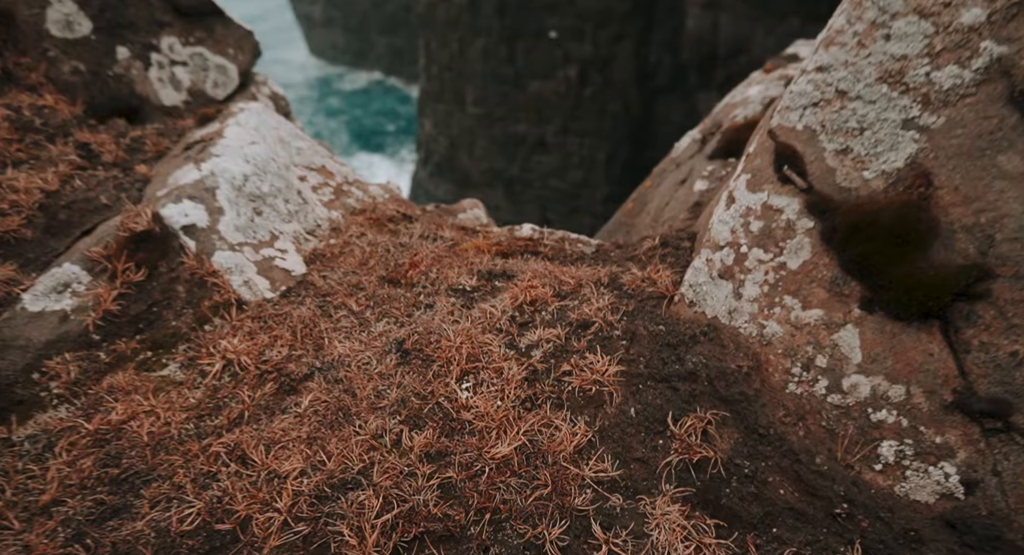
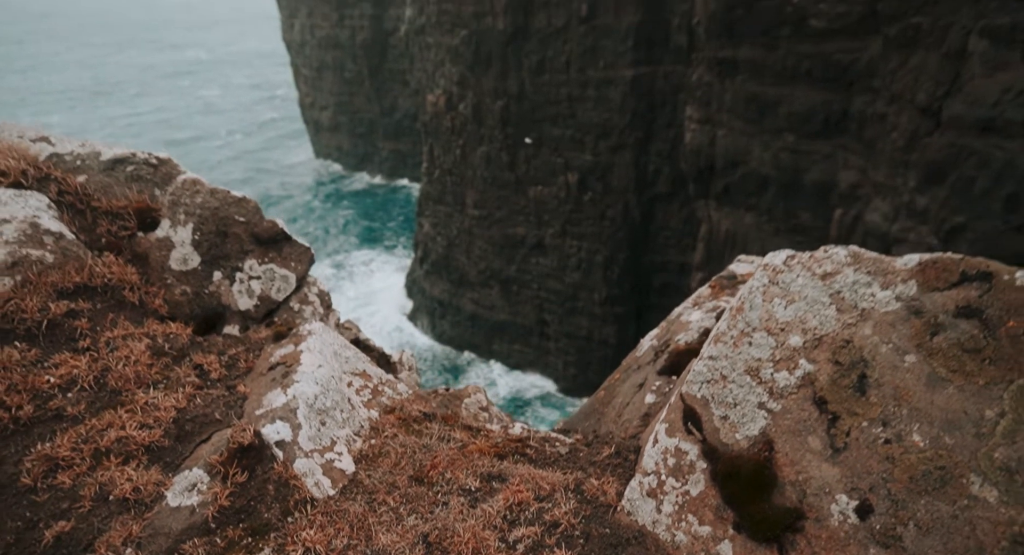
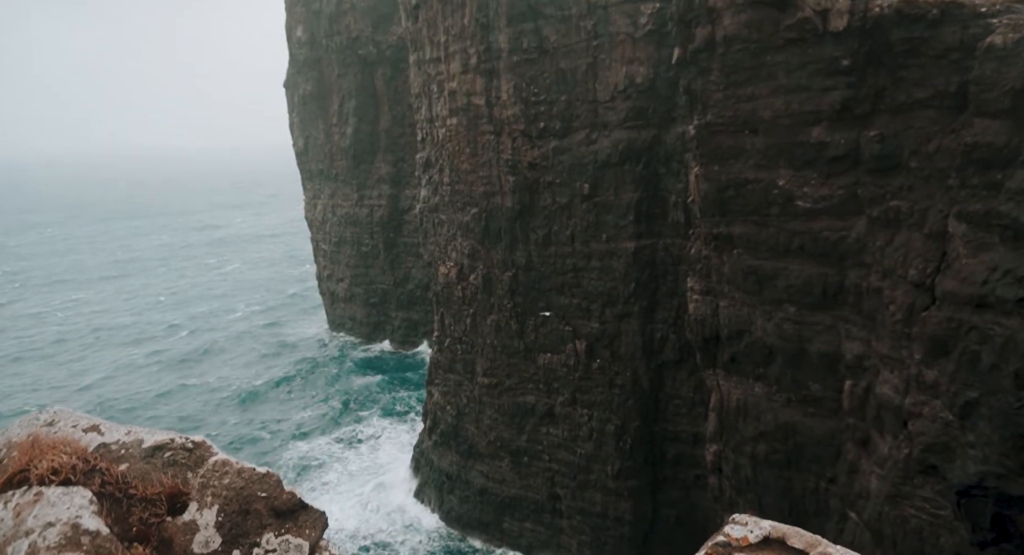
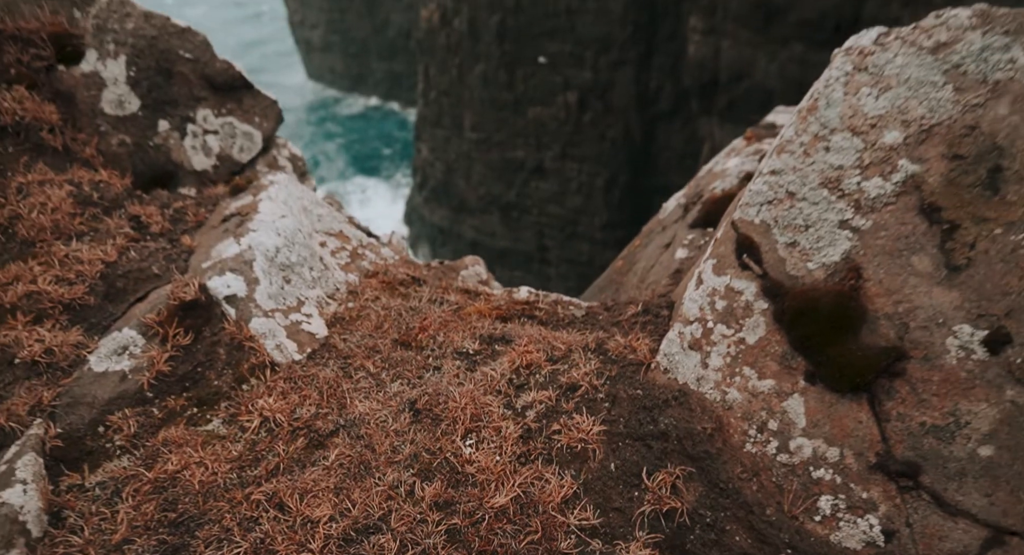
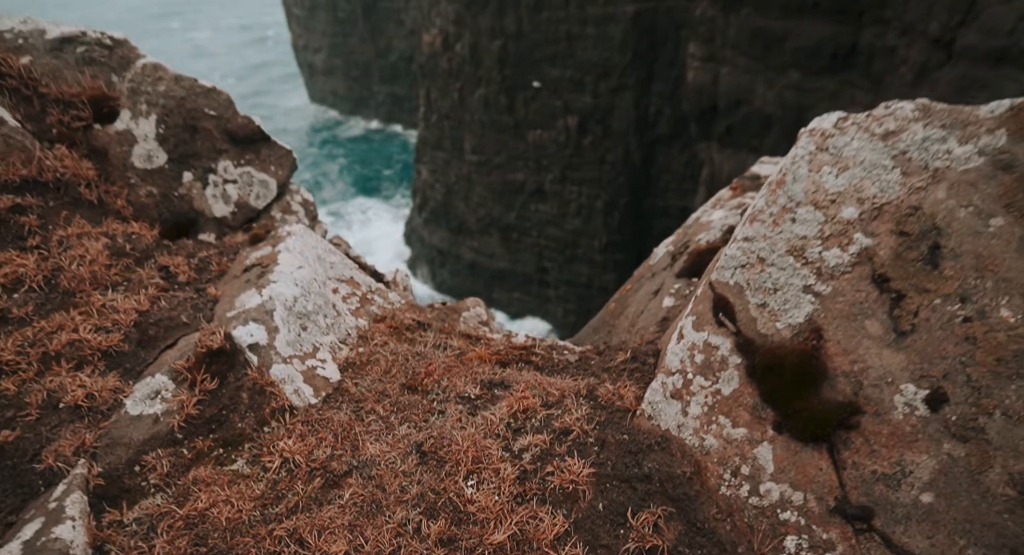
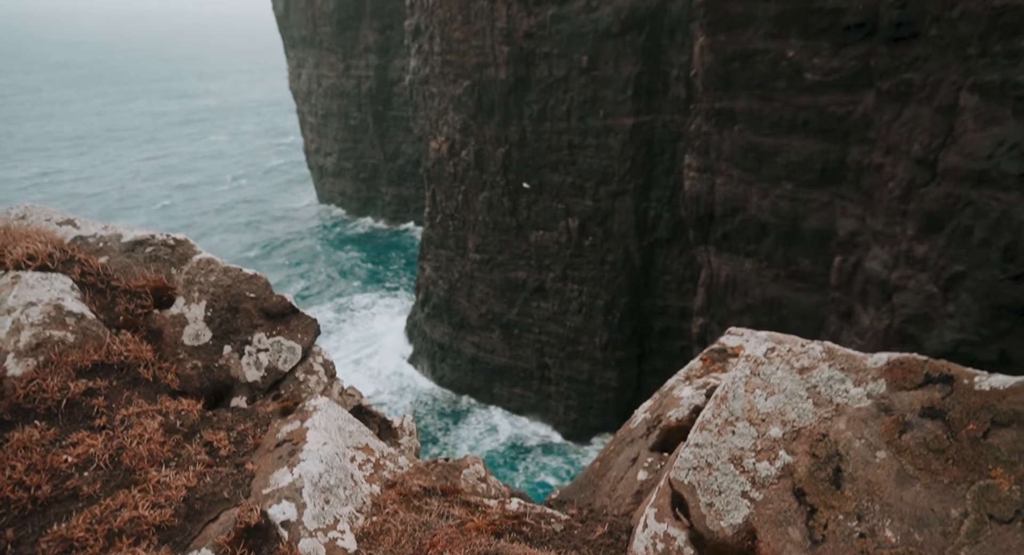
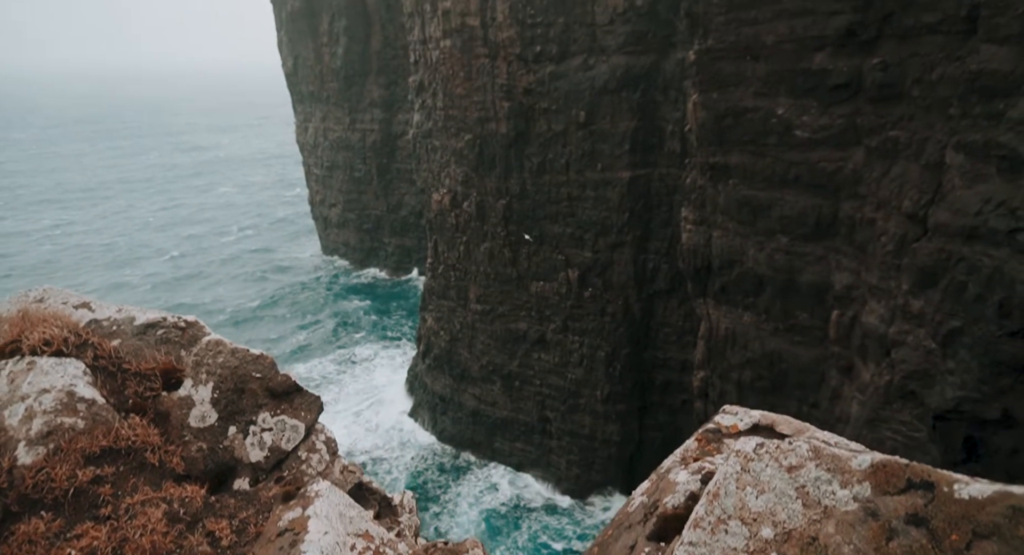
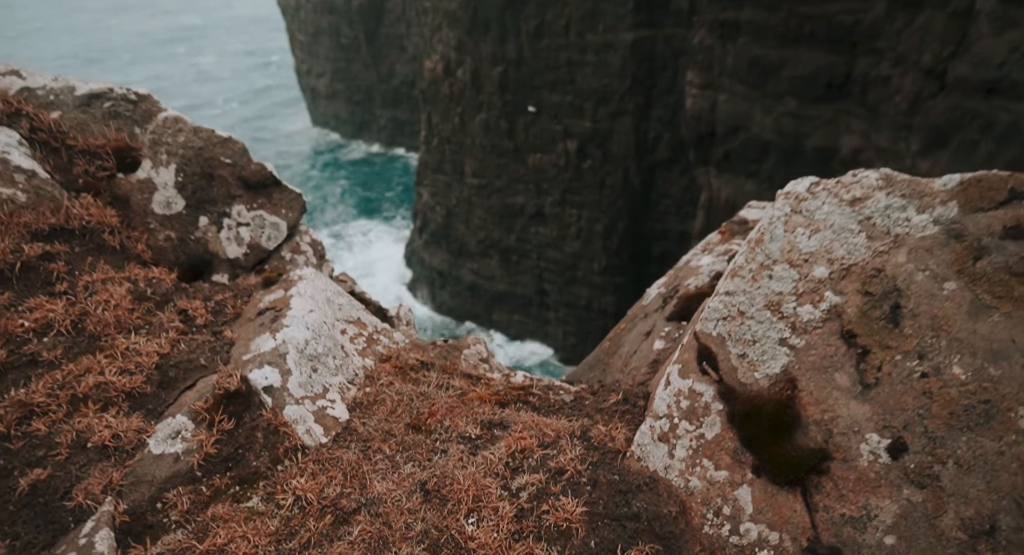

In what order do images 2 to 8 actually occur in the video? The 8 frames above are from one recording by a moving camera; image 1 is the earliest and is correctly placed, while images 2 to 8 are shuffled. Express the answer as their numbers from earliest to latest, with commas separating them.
4, 5, 8, 2, 6, 7, 3
